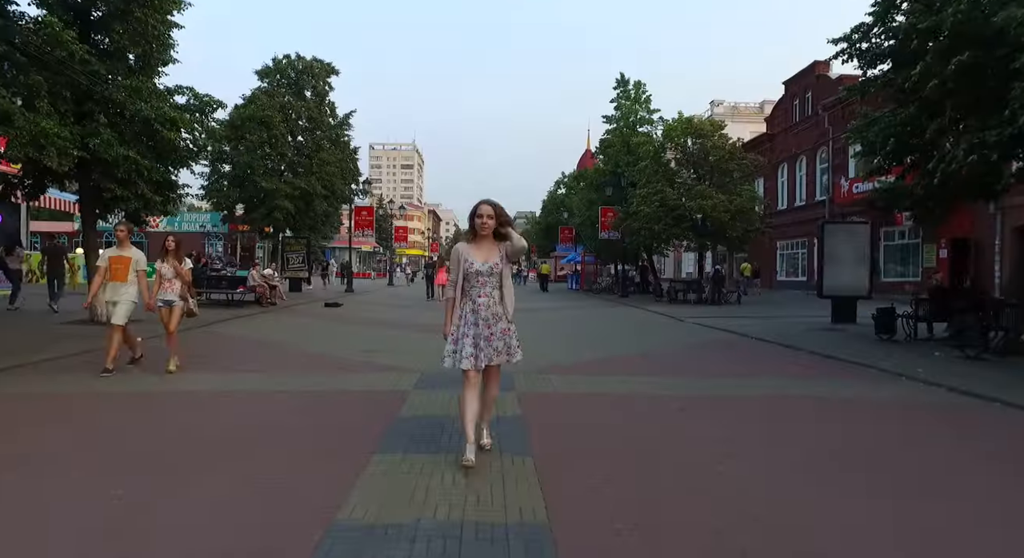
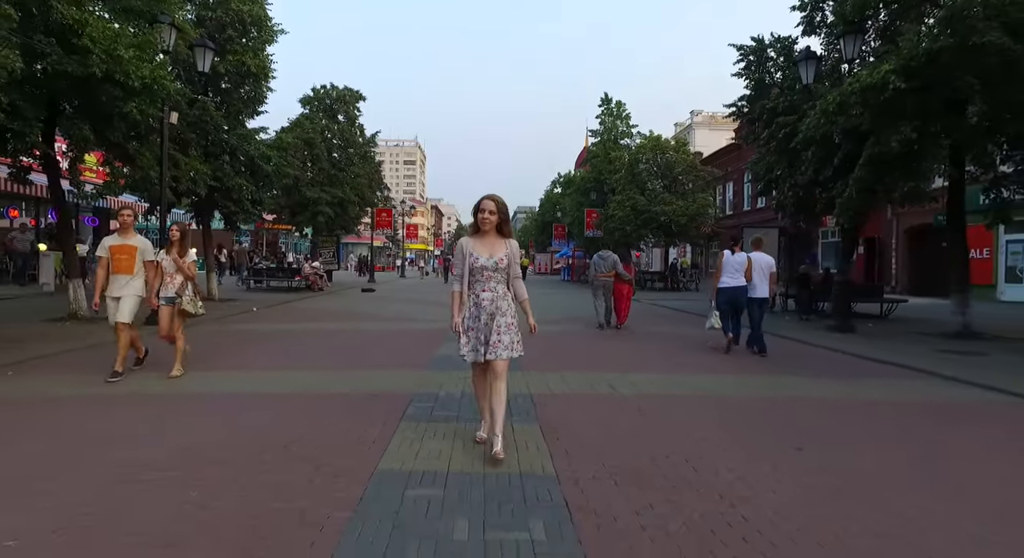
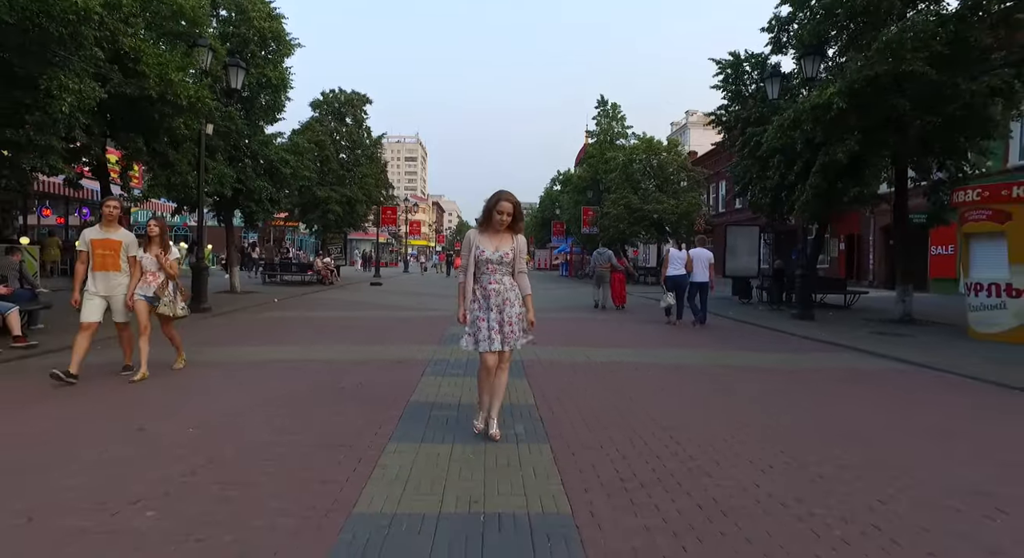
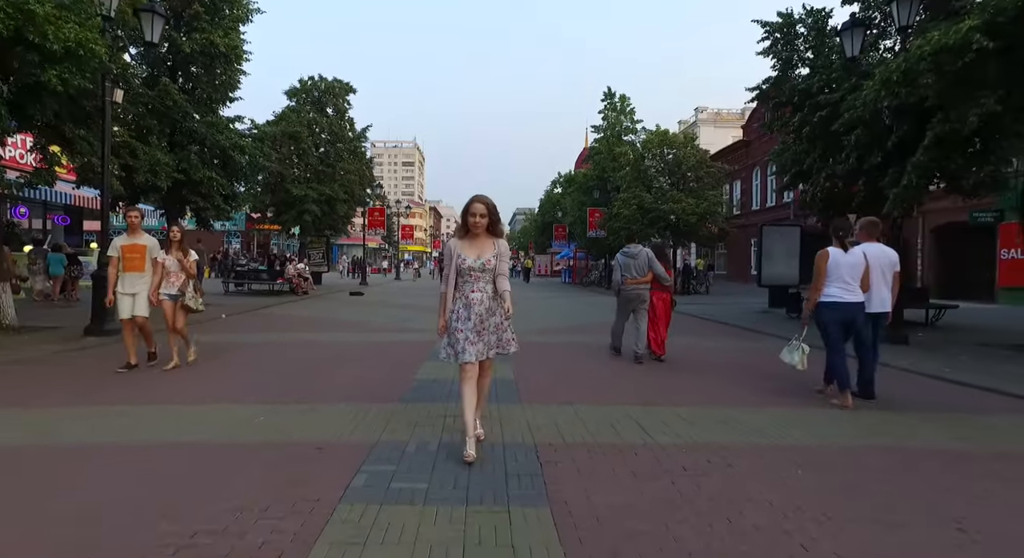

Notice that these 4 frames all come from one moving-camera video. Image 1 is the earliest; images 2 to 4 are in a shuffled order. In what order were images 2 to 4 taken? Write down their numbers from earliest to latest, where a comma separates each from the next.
4, 2, 3
